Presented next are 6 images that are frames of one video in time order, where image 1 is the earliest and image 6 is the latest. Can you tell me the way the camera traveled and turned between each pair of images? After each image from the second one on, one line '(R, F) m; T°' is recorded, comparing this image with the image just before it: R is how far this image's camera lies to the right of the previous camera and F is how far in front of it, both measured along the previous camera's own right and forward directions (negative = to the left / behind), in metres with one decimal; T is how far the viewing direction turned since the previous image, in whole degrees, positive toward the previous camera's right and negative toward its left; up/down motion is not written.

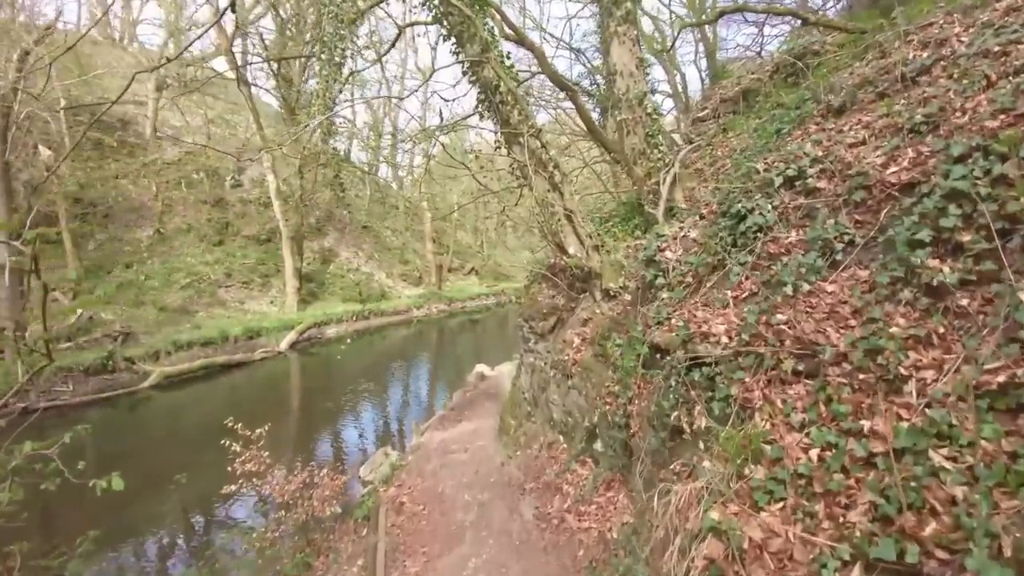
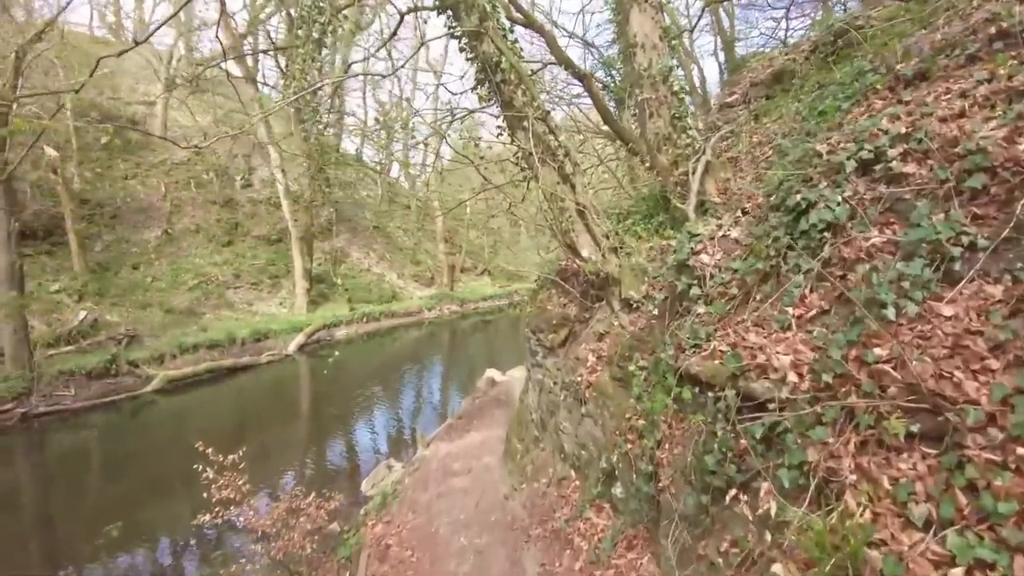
(0.0, +0.5) m; -1°
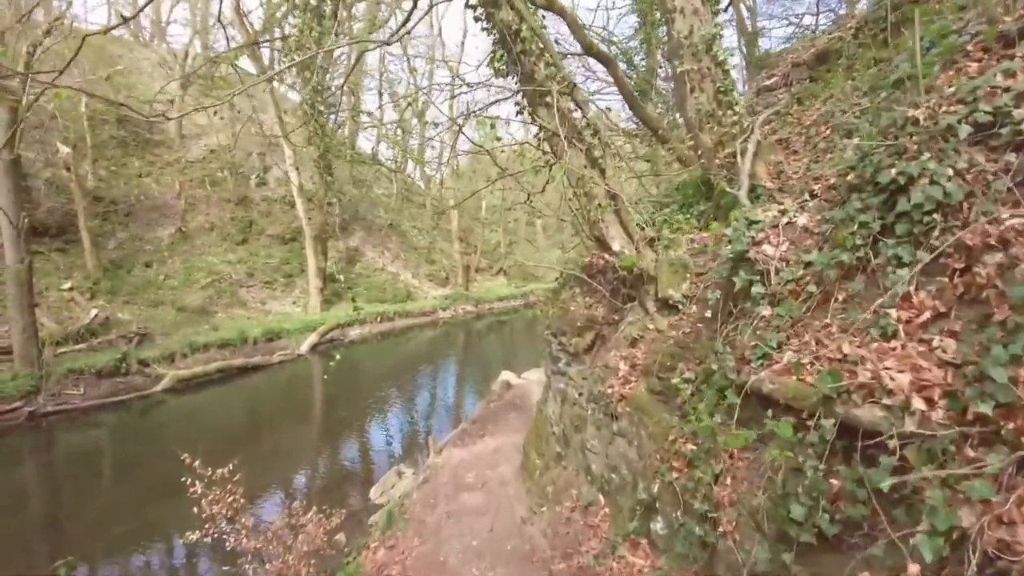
(0.0, +0.3) m; -1°
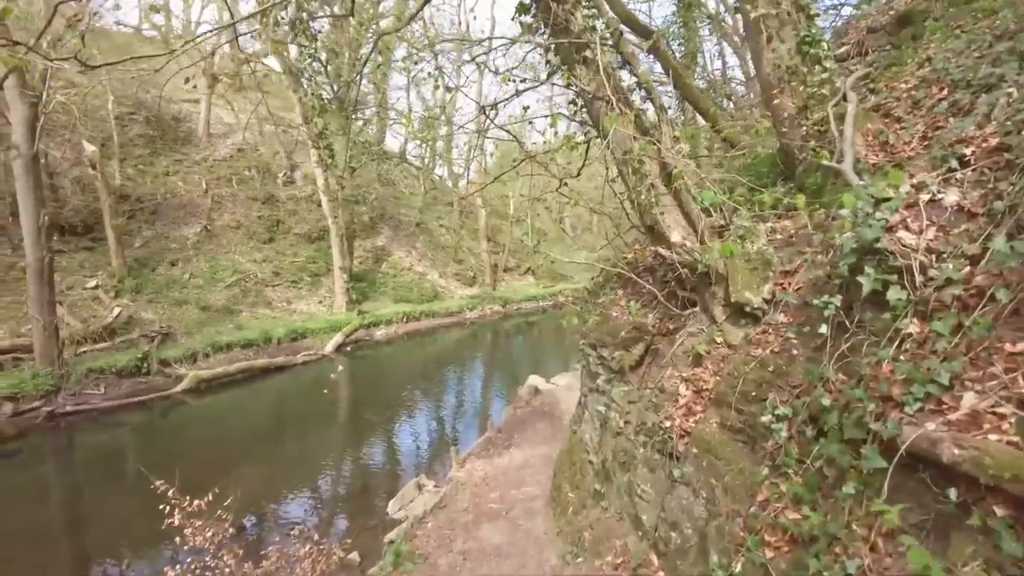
(0.0, +0.5) m; -2°
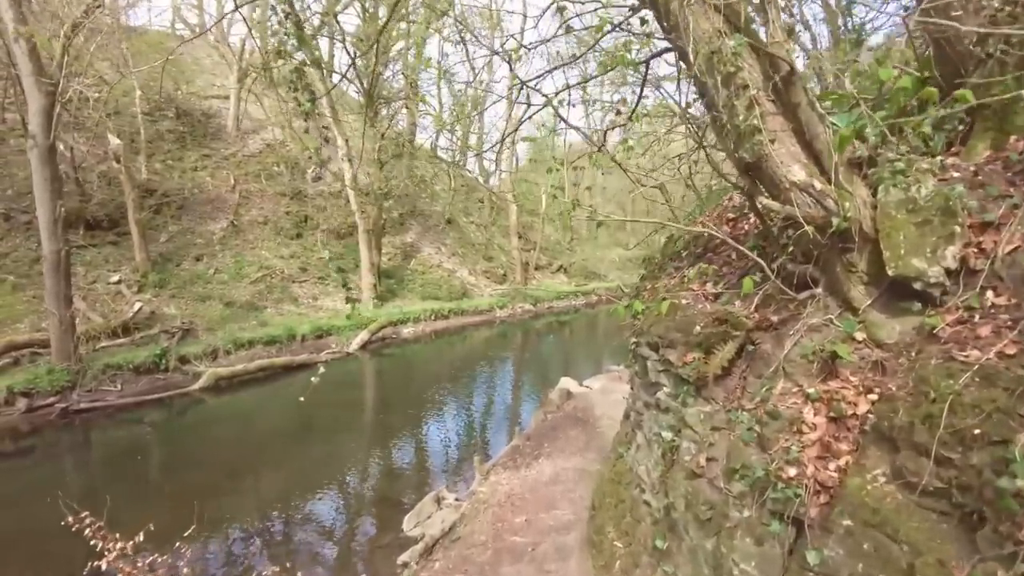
(0.0, +0.6) m; -3°
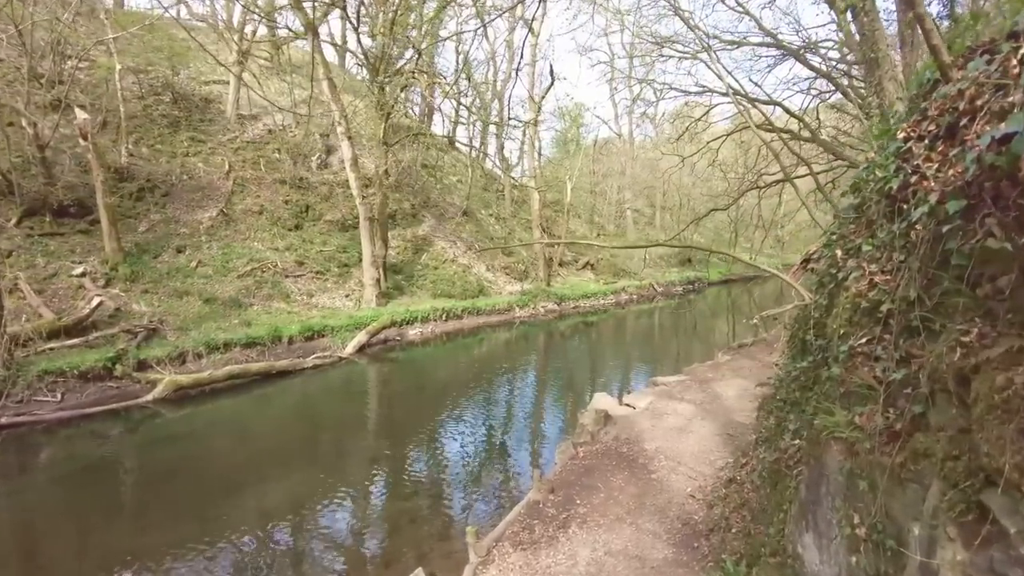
(0.0, +2.0) m; -2°
